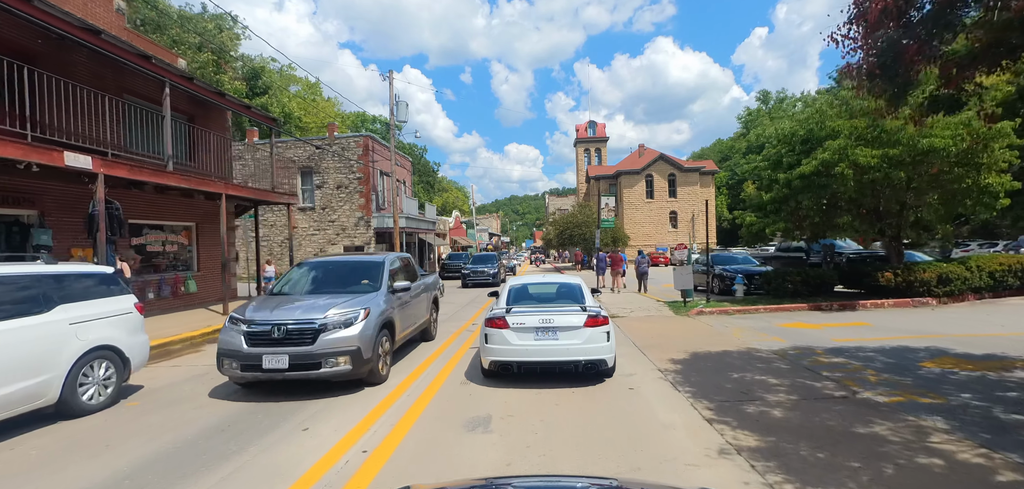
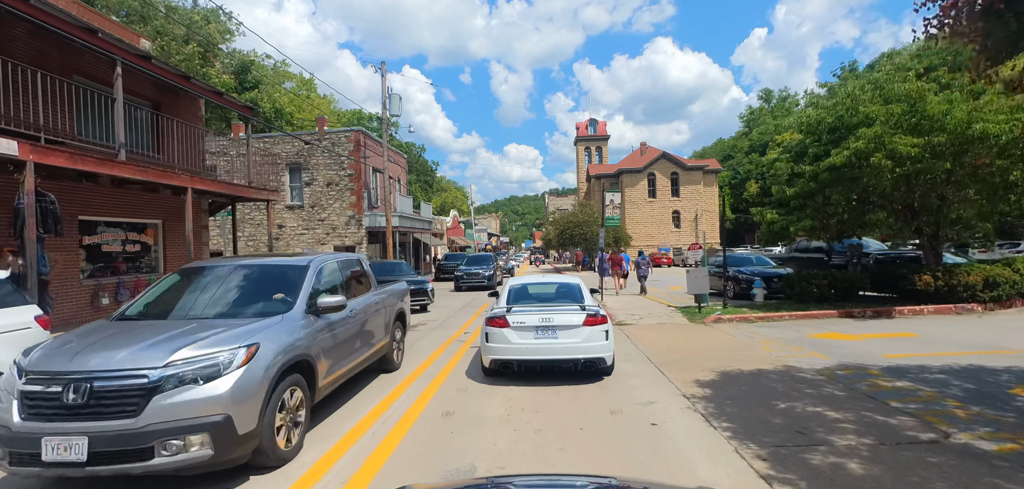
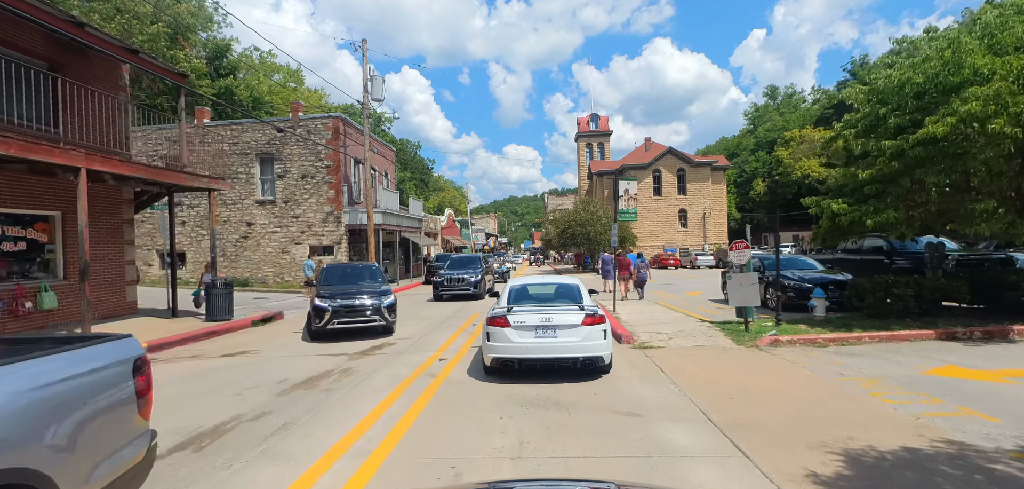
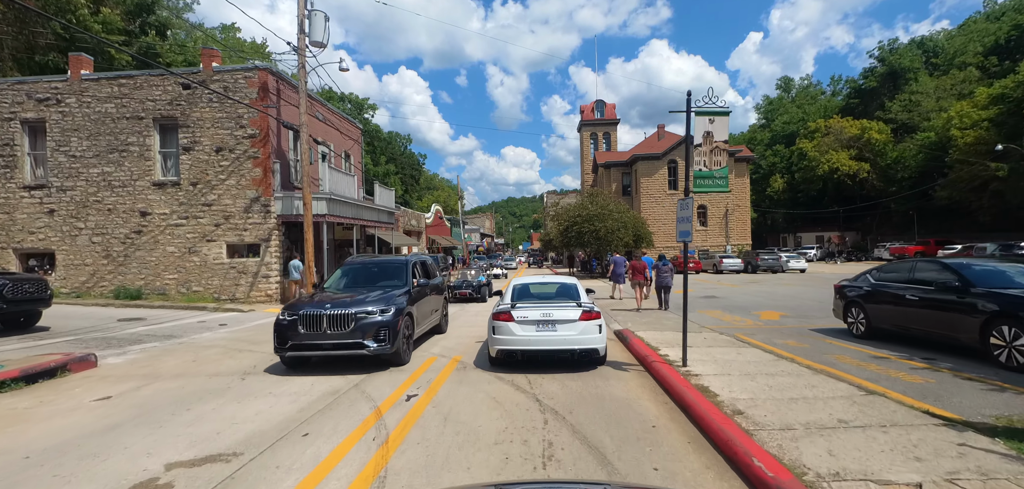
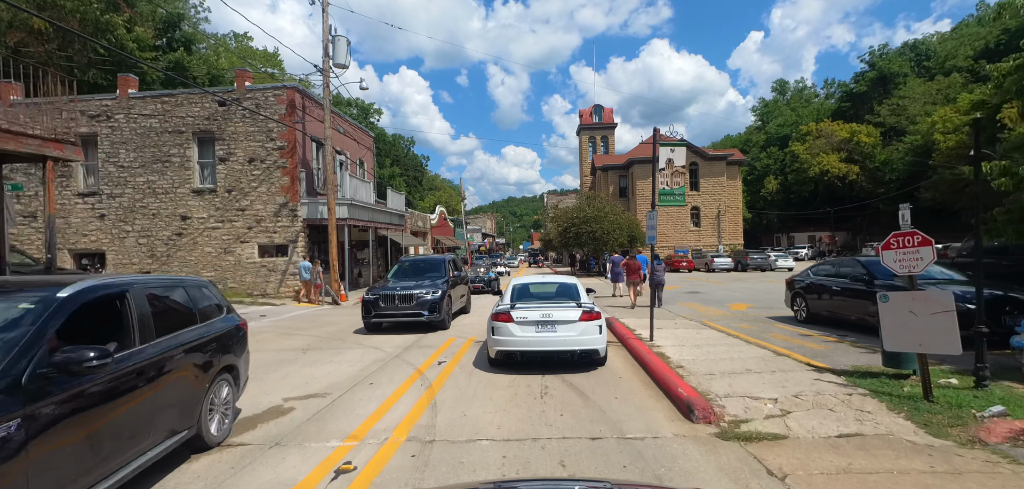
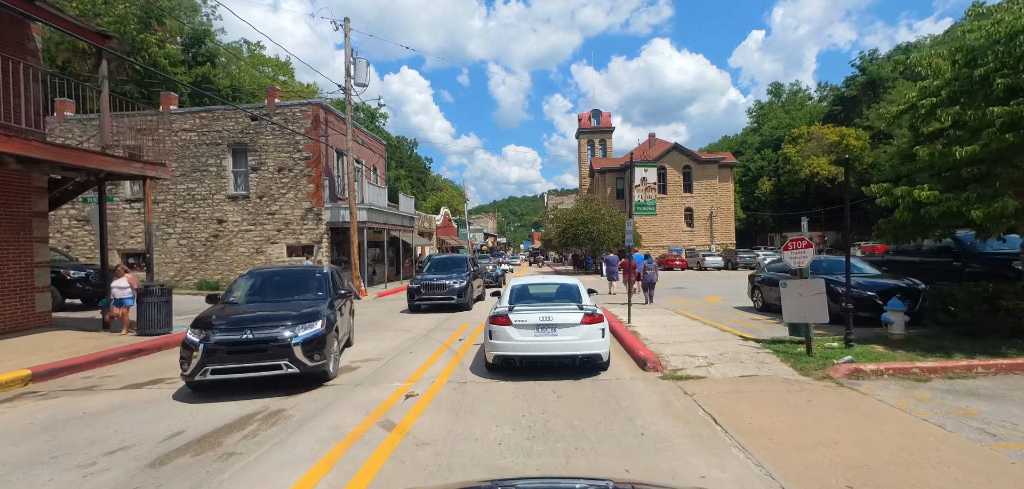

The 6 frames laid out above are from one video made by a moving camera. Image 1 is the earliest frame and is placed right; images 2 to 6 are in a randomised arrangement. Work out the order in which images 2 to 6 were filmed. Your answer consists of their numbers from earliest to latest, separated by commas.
2, 3, 6, 5, 4
